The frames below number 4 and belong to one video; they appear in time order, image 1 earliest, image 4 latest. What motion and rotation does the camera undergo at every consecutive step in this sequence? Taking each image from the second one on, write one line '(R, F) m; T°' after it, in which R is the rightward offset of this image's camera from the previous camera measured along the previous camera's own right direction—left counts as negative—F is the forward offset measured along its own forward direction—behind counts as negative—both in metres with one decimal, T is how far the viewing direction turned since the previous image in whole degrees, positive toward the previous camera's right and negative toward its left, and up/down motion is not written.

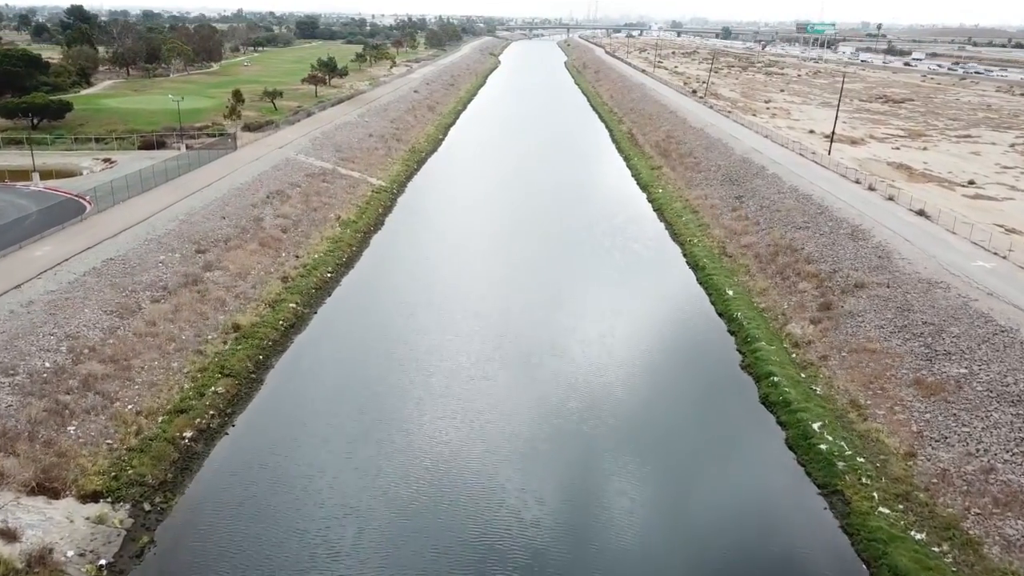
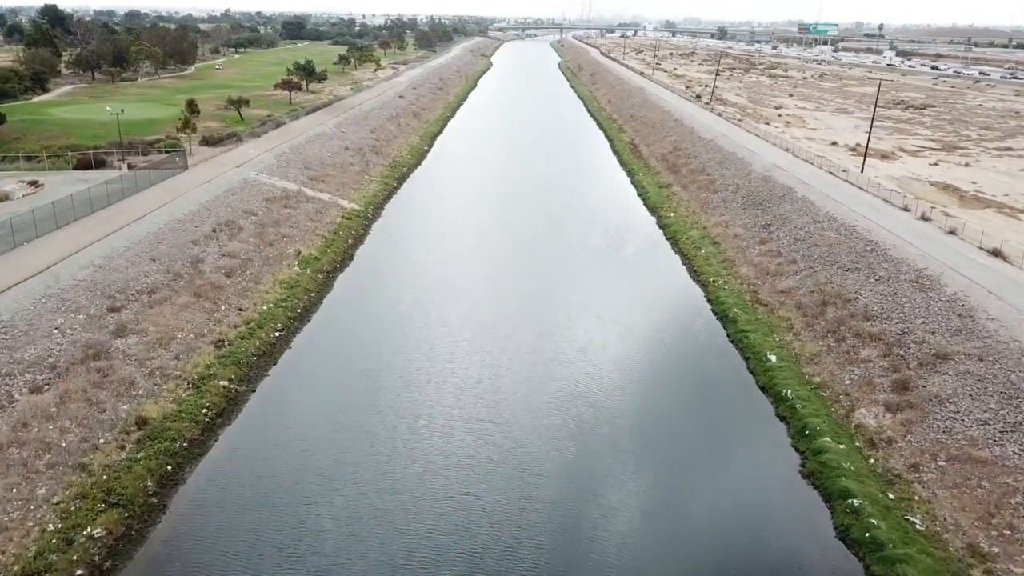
(+0.1, +4.2) m; 0°
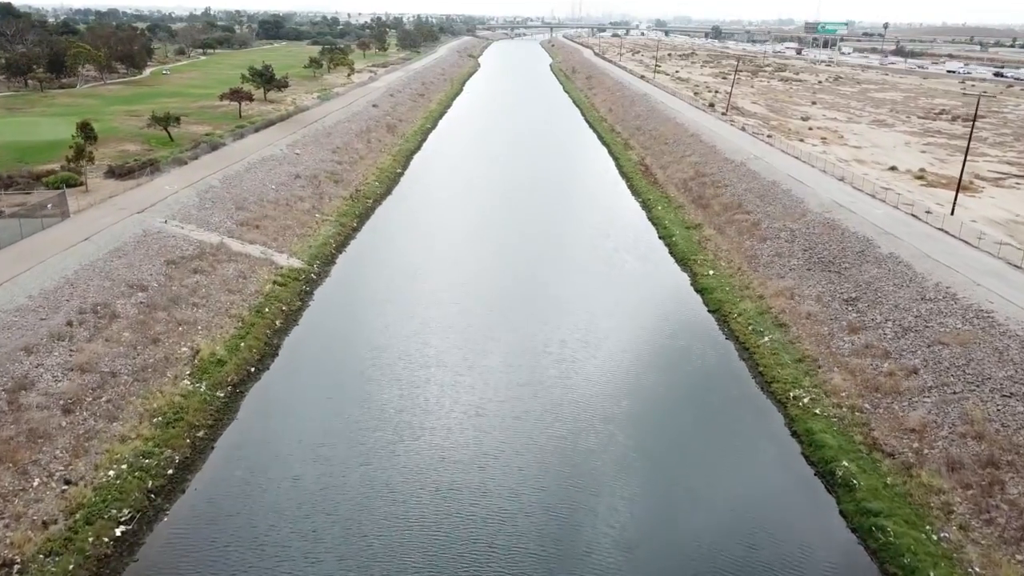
(0.0, +7.2) m; +1°
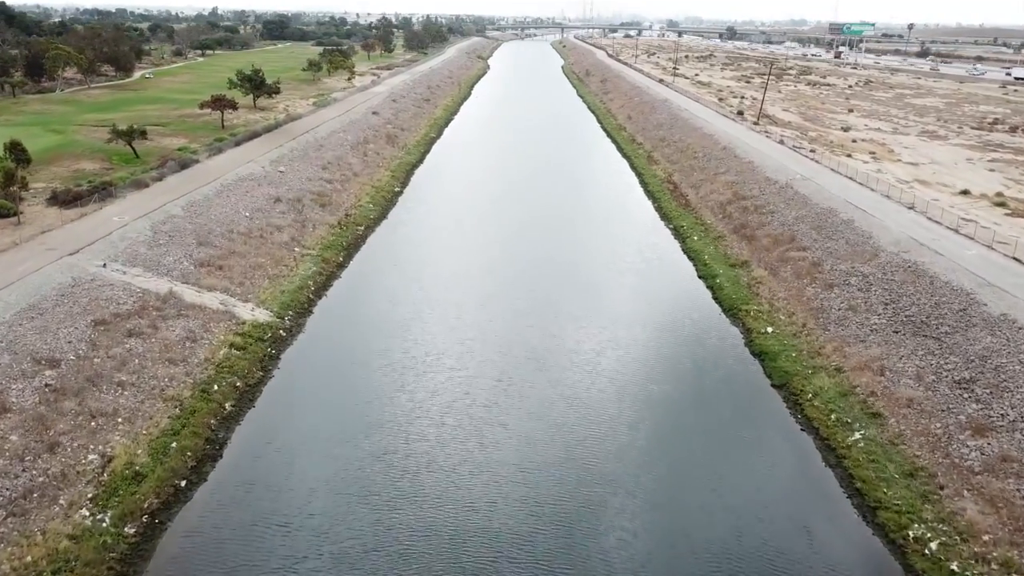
(-0.1, +4.2) m; -1°
